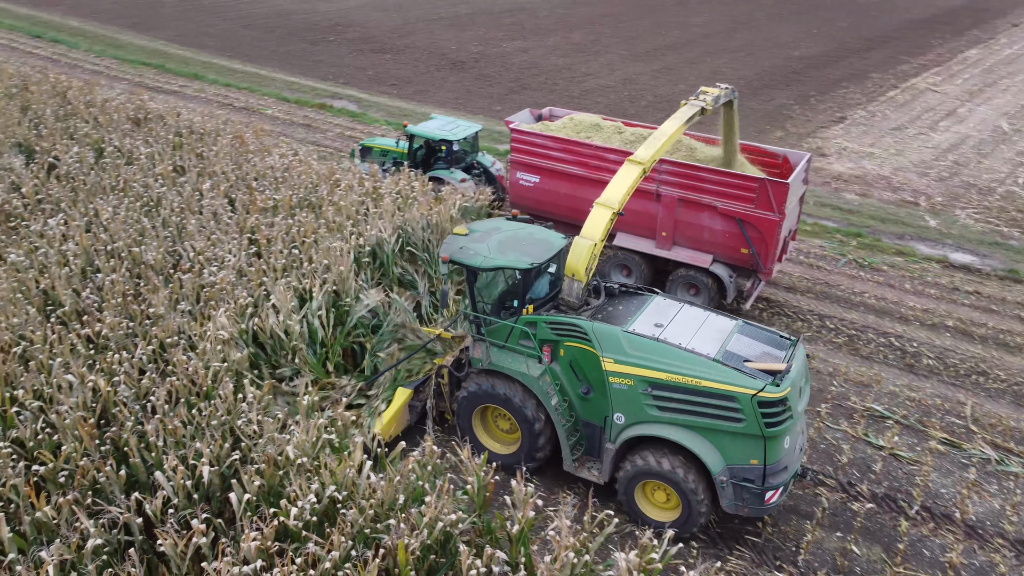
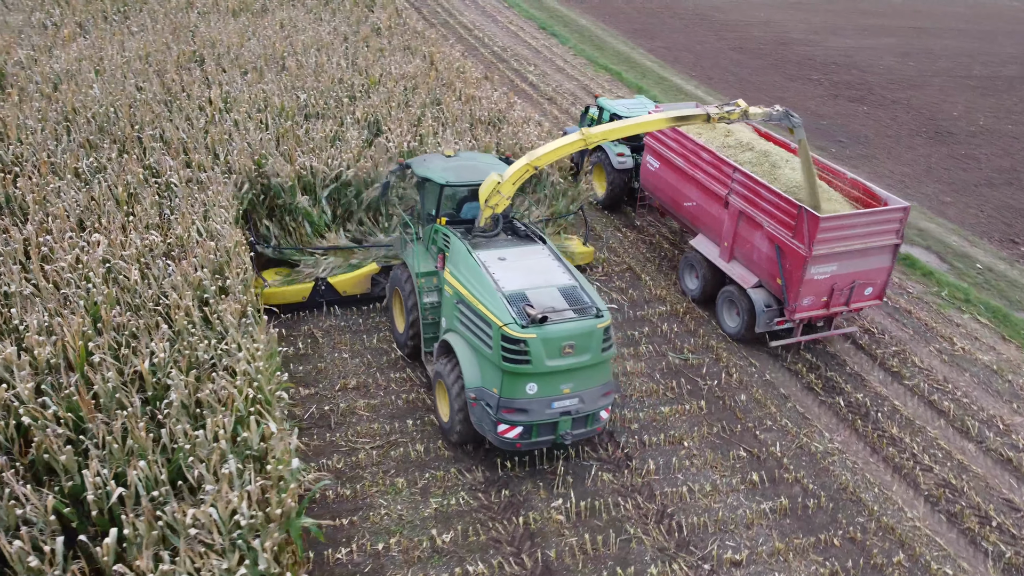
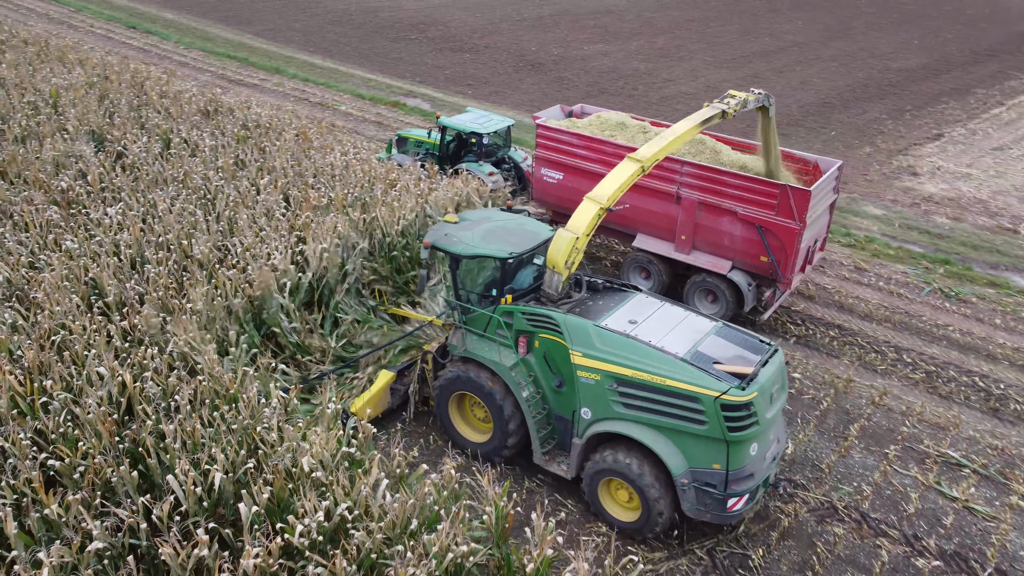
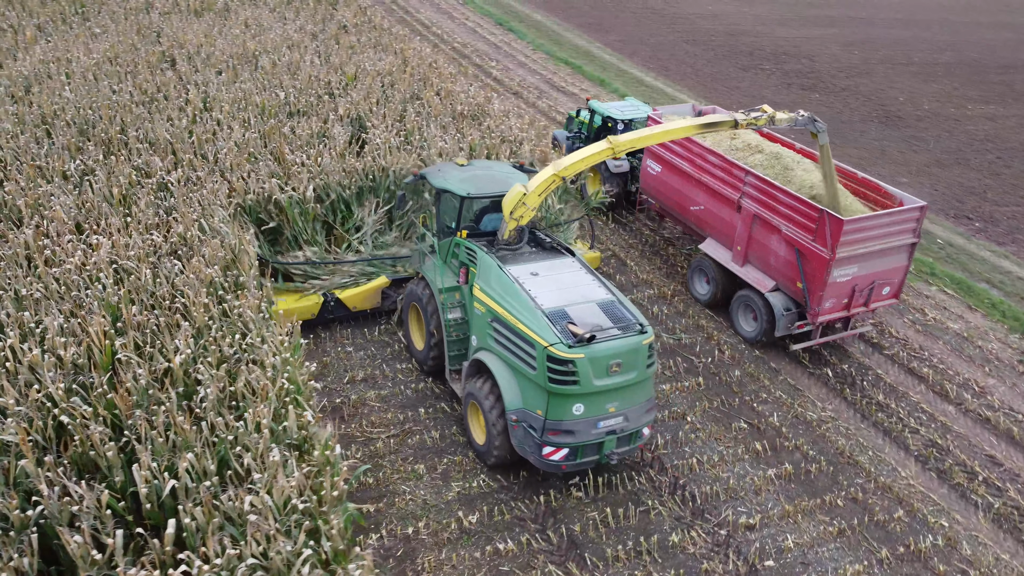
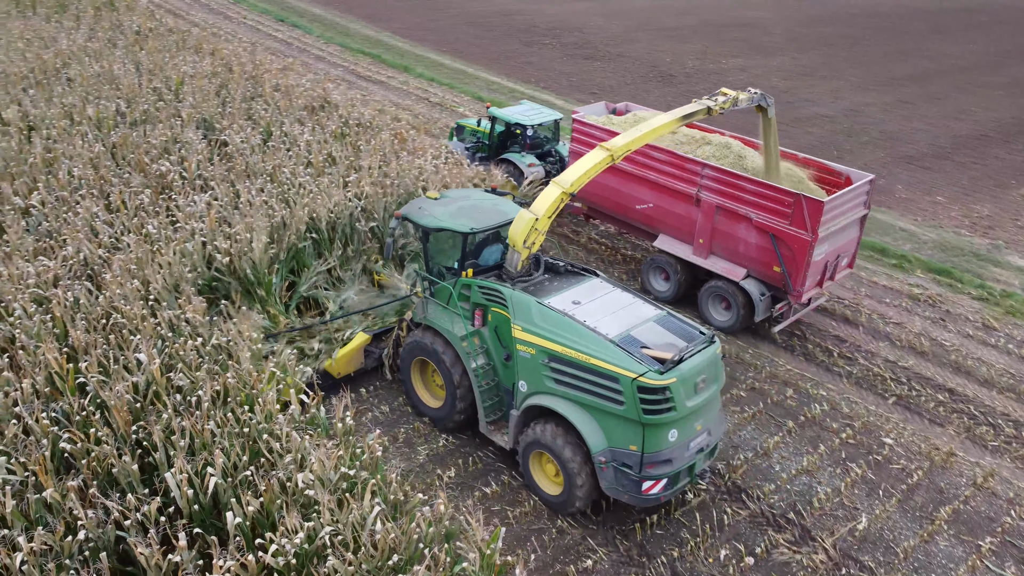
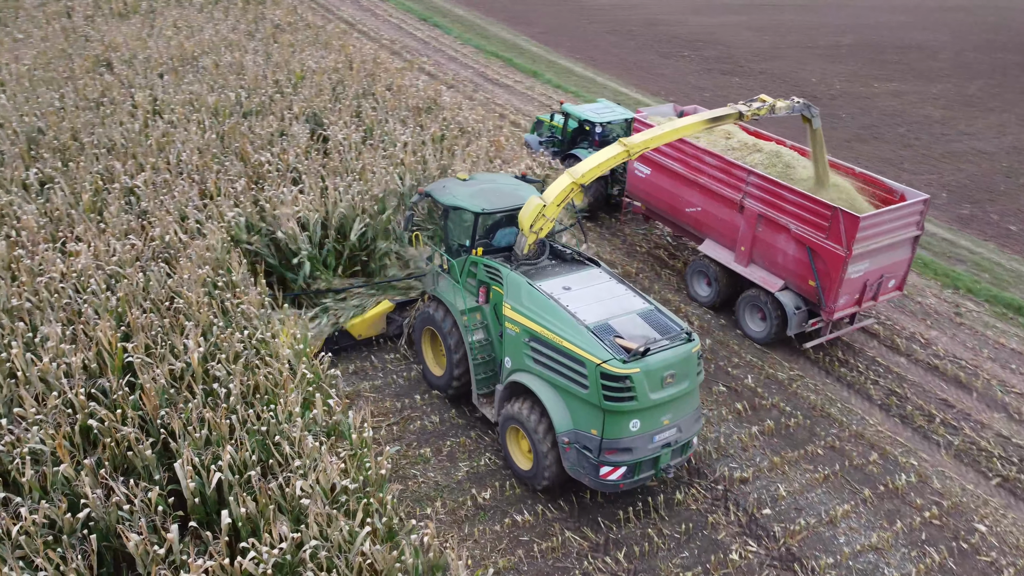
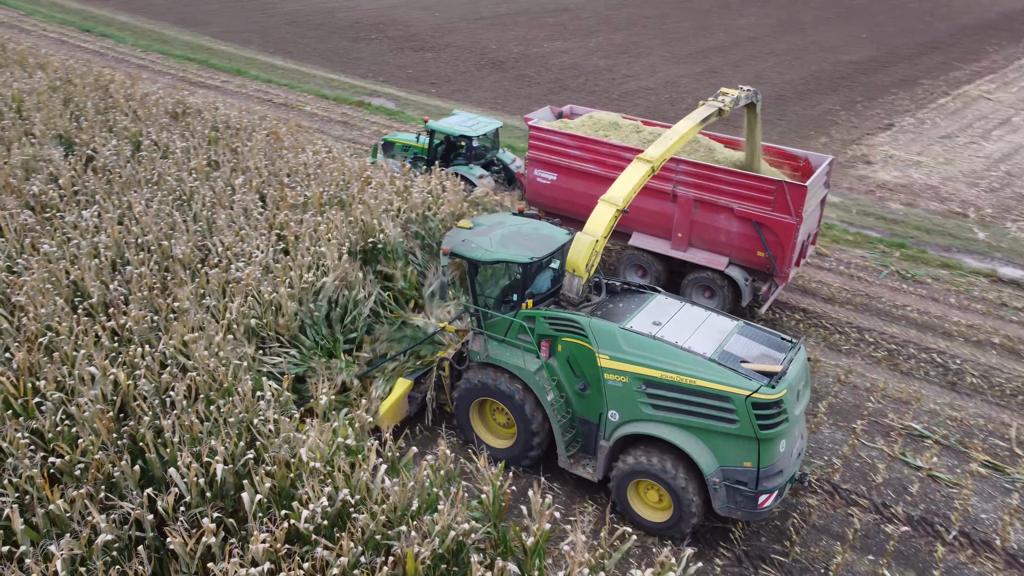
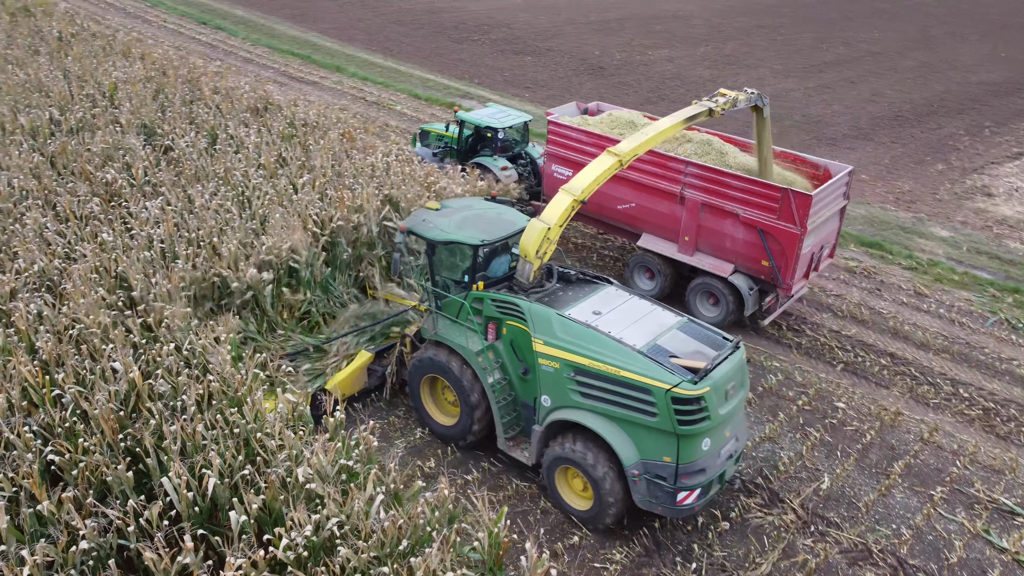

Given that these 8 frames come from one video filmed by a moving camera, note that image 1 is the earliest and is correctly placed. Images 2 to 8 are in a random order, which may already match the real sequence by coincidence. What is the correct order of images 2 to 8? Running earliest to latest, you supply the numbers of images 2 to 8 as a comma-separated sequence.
7, 3, 8, 5, 6, 4, 2
